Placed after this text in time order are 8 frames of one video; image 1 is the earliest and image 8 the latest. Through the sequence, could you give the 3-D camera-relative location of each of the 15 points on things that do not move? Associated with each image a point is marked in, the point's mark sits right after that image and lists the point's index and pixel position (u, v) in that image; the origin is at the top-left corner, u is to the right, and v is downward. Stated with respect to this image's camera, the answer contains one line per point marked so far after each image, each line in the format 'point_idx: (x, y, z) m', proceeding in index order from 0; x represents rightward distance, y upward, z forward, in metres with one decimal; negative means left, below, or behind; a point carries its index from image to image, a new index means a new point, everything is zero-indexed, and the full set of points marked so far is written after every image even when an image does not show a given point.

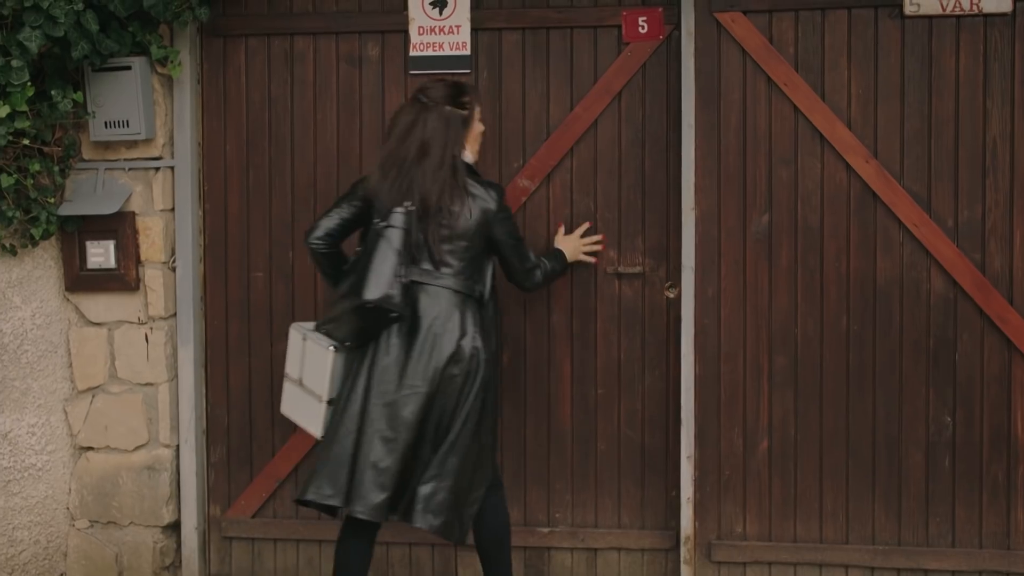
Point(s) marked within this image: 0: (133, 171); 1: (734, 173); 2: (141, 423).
0: (-1.2, +0.4, +4.3) m
1: (+0.7, +0.3, +4.1) m
2: (-1.2, -0.4, +4.4) m
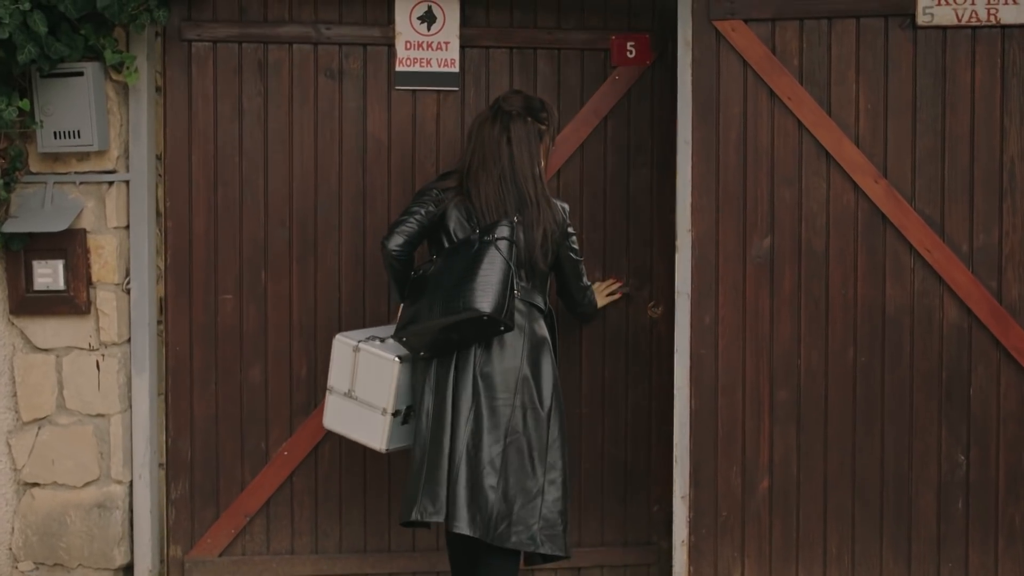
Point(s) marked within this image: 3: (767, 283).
0: (-1.2, +0.3, +4.0) m
1: (+0.6, +0.3, +3.8) m
2: (-1.2, -0.5, +4.0) m
3: (+0.7, 0.0, +3.8) m
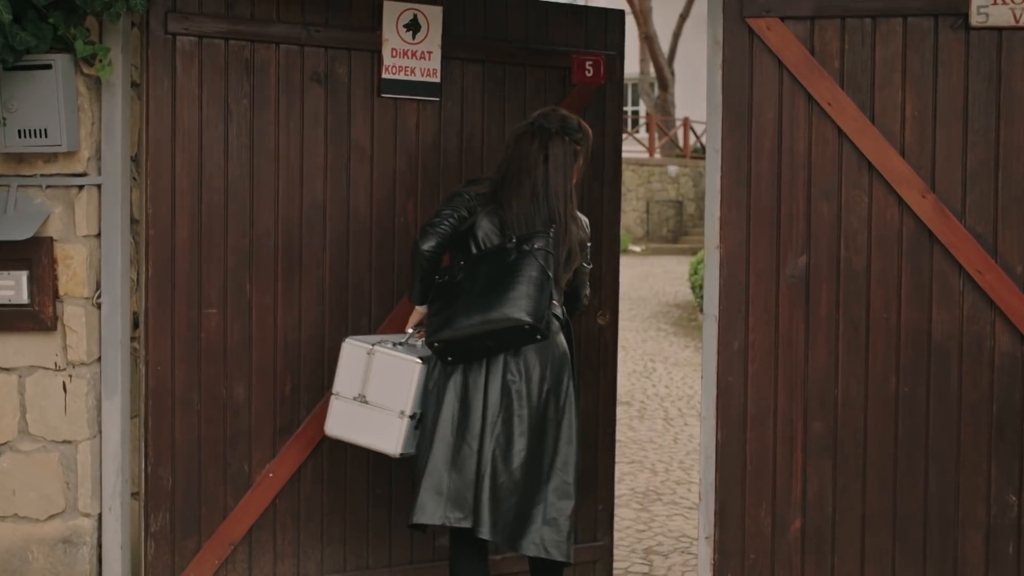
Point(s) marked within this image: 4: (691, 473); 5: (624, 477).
0: (-1.2, +0.3, +3.6) m
1: (+0.6, +0.2, +3.5) m
2: (-1.2, -0.5, +3.7) m
3: (+0.7, 0.0, +3.5) m
4: (+0.9, -0.9, +6.9) m
5: (+0.5, -0.9, +6.8) m
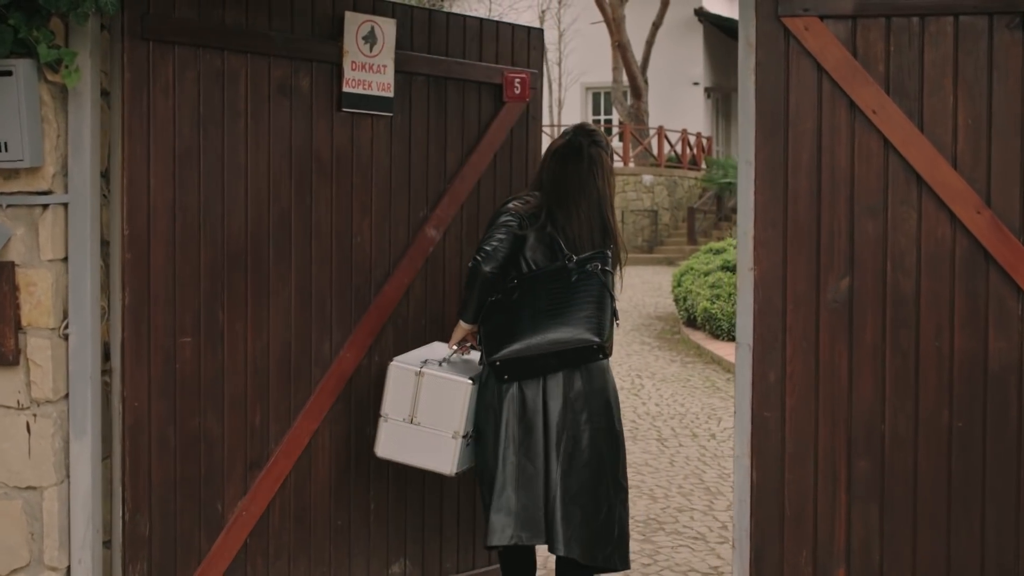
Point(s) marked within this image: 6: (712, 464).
0: (-1.2, +0.2, +3.3) m
1: (+0.7, +0.1, +3.2) m
2: (-1.2, -0.6, +3.3) m
3: (+0.8, -0.1, +3.2) m
4: (+0.8, -1.0, +6.5) m
5: (+0.5, -1.0, +6.4) m
6: (+1.1, -0.9, +7.4) m
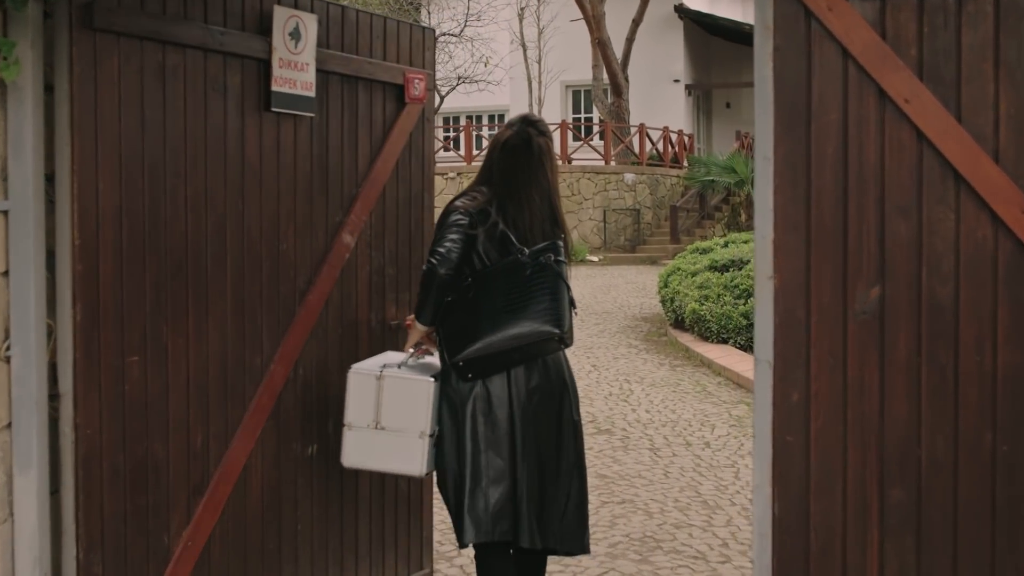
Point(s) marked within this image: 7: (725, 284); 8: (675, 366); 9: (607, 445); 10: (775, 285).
0: (-1.2, +0.1, +2.9) m
1: (+0.7, +0.1, +2.9) m
2: (-1.2, -0.6, +2.9) m
3: (+0.7, -0.1, +2.9) m
4: (+0.8, -1.0, +6.2) m
5: (+0.5, -1.0, +6.1) m
6: (+1.0, -0.9, +7.0) m
7: (+1.8, 0.0, +11.8) m
8: (+1.3, -0.6, +11.2) m
9: (+0.5, -0.9, +7.8) m
10: (+0.5, 0.0, +2.9) m
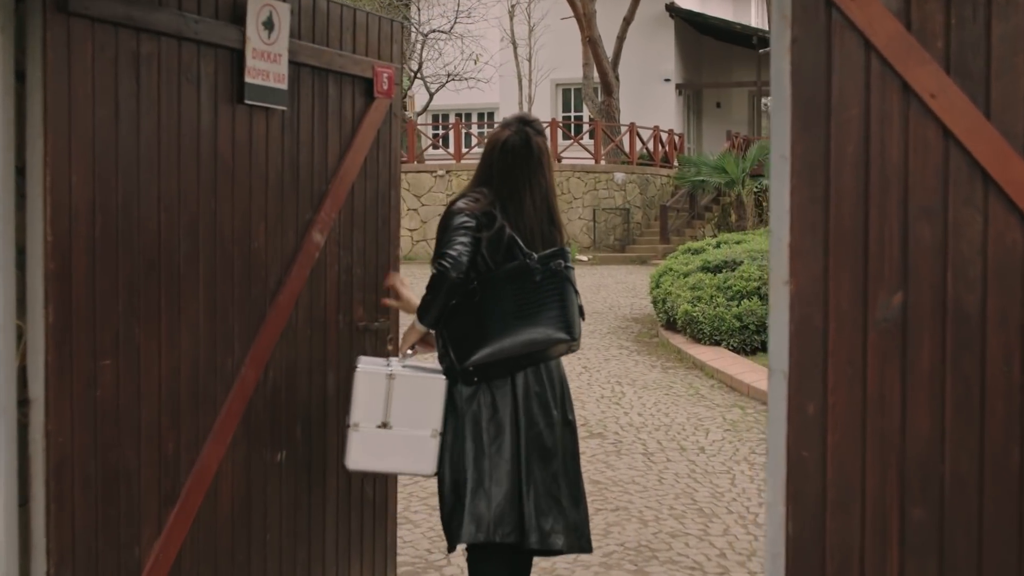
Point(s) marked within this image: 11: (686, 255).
0: (-1.2, +0.1, +2.7) m
1: (+0.7, +0.1, +2.7) m
2: (-1.2, -0.6, +2.8) m
3: (+0.7, -0.1, +2.7) m
4: (+0.8, -1.0, +6.0) m
5: (+0.4, -1.0, +5.9) m
6: (+0.9, -1.0, +6.9) m
7: (+1.7, 0.0, +11.7) m
8: (+1.2, -0.6, +11.0) m
9: (+0.5, -0.9, +7.7) m
10: (+0.5, 0.0, +2.7) m
11: (+1.7, +0.3, +13.9) m
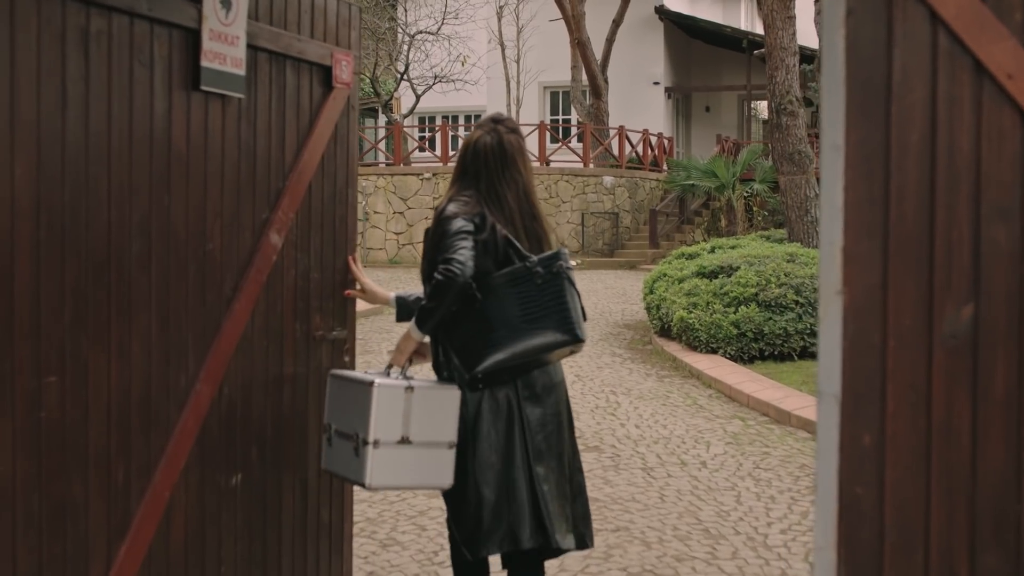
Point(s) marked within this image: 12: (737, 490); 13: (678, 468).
0: (-1.2, +0.1, +2.3) m
1: (+0.7, +0.1, +2.3) m
2: (-1.2, -0.7, +2.4) m
3: (+0.8, -0.2, +2.3) m
4: (+0.7, -1.0, +5.7) m
5: (+0.4, -1.1, +5.6) m
6: (+0.9, -1.0, +6.5) m
7: (+1.6, 0.0, +11.3) m
8: (+1.2, -0.7, +10.7) m
9: (+0.4, -0.9, +7.3) m
10: (+0.6, 0.0, +2.4) m
11: (+1.6, +0.3, +13.5) m
12: (+1.1, -1.0, +6.7) m
13: (+0.9, -0.9, +7.2) m
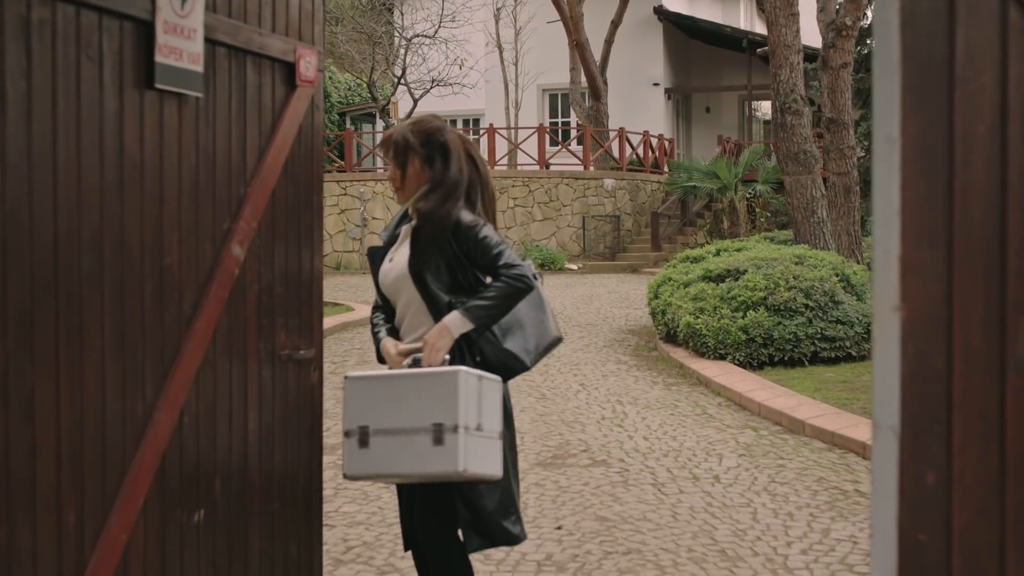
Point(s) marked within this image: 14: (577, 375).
0: (-1.2, +0.1, +2.0) m
1: (+0.7, +0.1, +2.0) m
2: (-1.2, -0.7, +2.1) m
3: (+0.8, -0.2, +2.0) m
4: (+0.8, -1.1, +5.4) m
5: (+0.4, -1.1, +5.2) m
6: (+0.9, -1.0, +6.2) m
7: (+1.7, -0.1, +11.0) m
8: (+1.2, -0.7, +10.4) m
9: (+0.5, -1.0, +7.0) m
10: (+0.6, 0.0, +2.0) m
11: (+1.6, +0.2, +13.2) m
12: (+1.1, -1.0, +6.4) m
13: (+0.9, -1.0, +6.9) m
14: (+0.5, -0.7, +10.8) m
